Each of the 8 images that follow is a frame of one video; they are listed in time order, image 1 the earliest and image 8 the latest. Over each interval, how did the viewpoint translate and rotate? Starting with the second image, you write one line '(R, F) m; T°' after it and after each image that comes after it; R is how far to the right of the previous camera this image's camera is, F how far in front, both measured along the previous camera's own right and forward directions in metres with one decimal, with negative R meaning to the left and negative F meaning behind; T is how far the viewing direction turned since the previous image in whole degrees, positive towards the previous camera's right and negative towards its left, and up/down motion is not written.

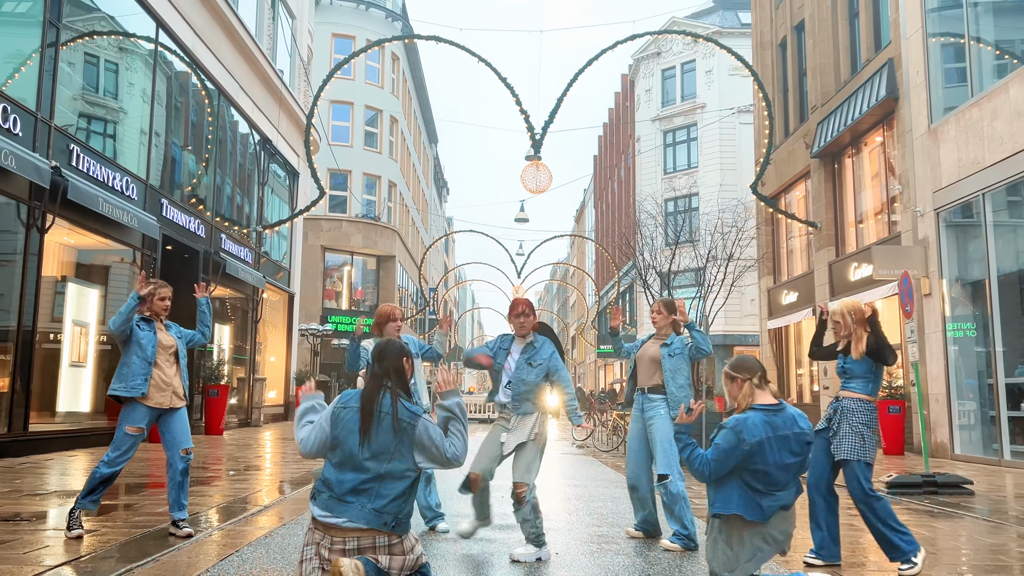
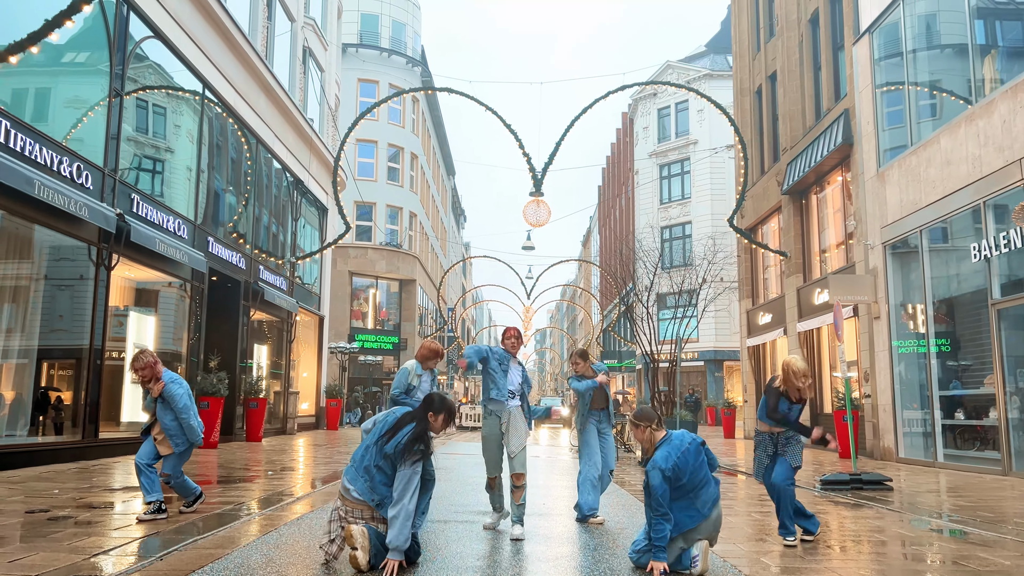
(+0.4, -1.9) m; -2°
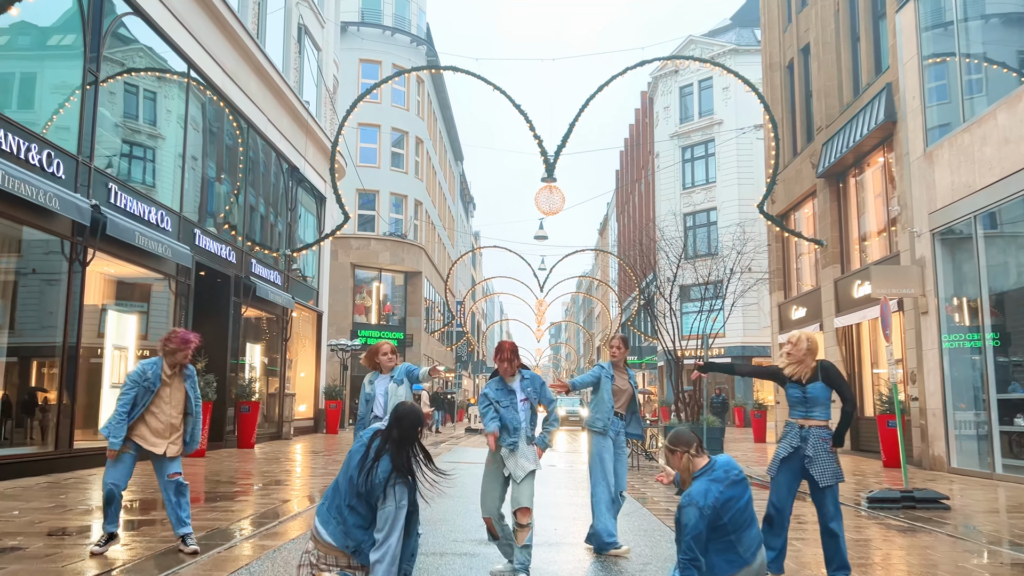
(+0.1, +1.3) m; -1°
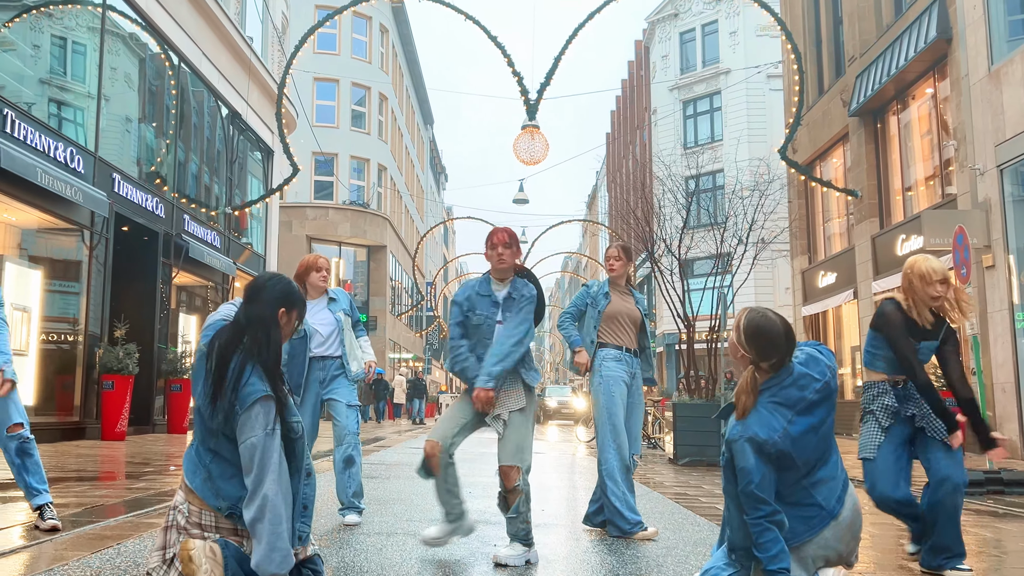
(-0.1, +2.4) m; +1°
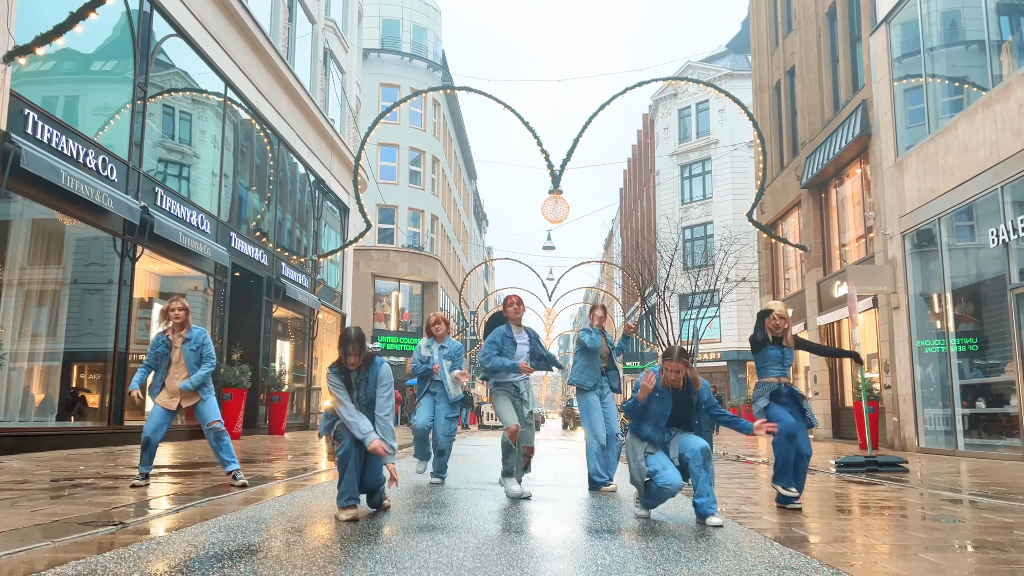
(+0.2, -3.8) m; -2°
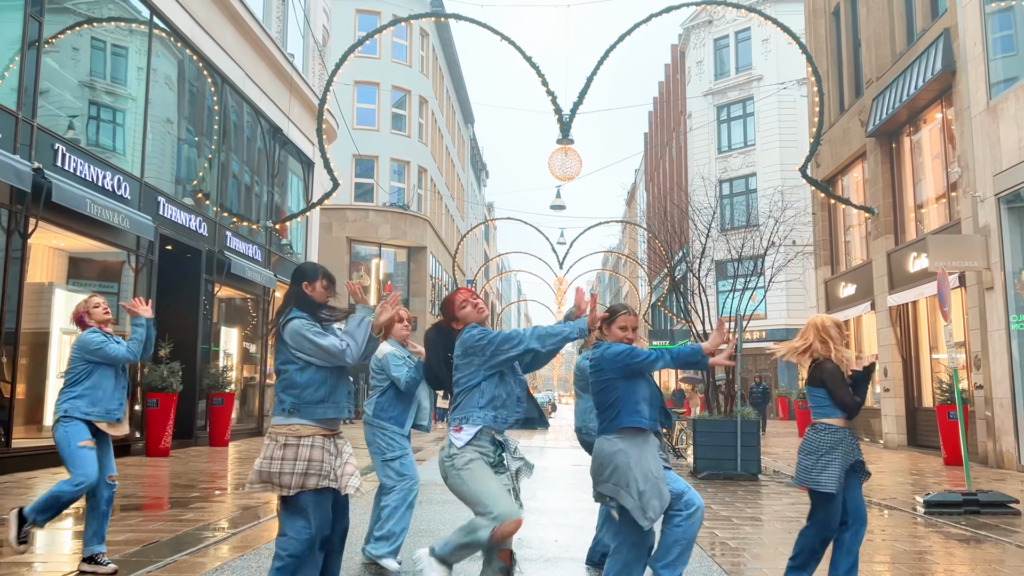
(+0.4, +3.3) m; -1°
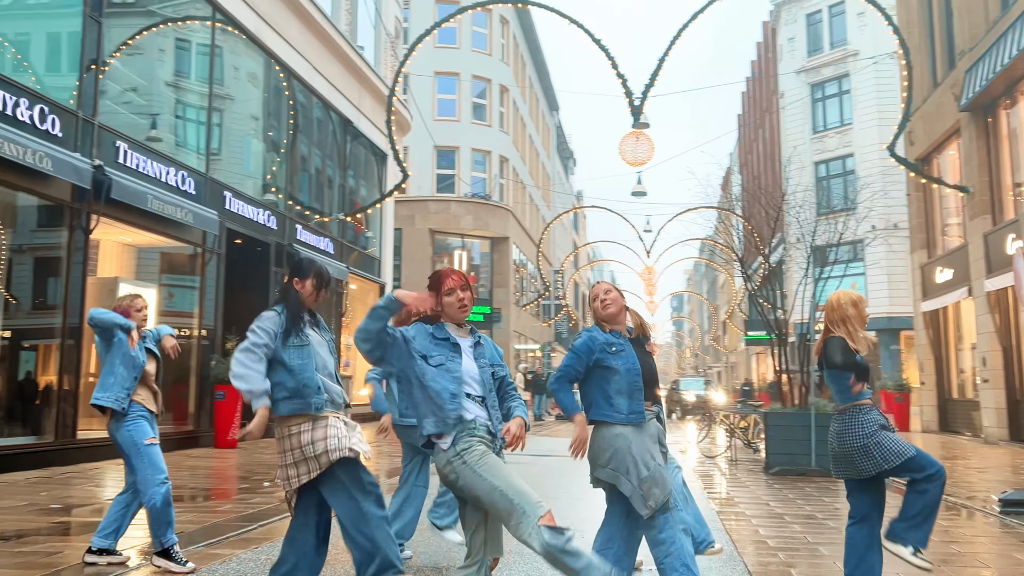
(+1.0, +0.4) m; -7°
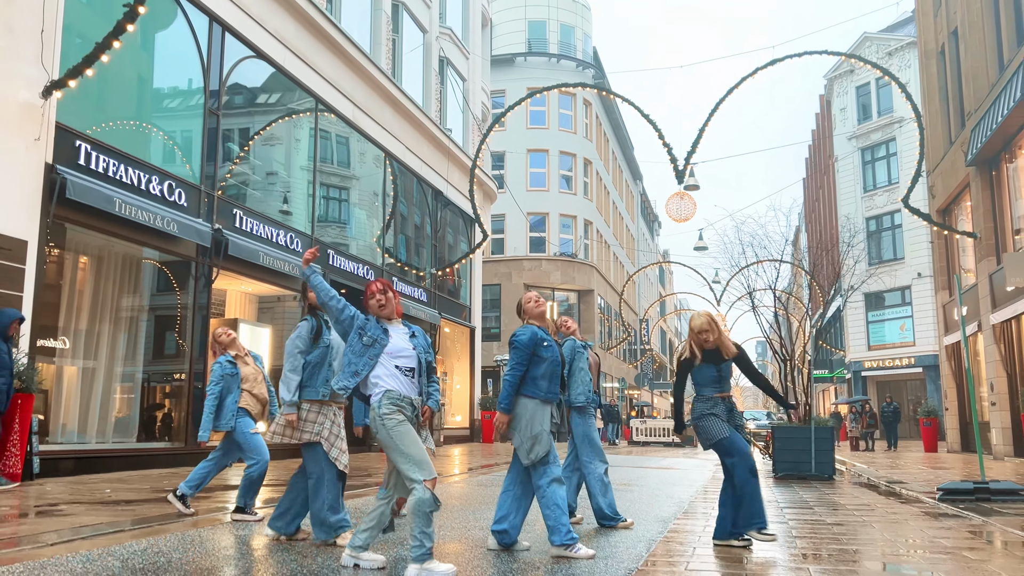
(+2.0, -2.5) m; -10°
